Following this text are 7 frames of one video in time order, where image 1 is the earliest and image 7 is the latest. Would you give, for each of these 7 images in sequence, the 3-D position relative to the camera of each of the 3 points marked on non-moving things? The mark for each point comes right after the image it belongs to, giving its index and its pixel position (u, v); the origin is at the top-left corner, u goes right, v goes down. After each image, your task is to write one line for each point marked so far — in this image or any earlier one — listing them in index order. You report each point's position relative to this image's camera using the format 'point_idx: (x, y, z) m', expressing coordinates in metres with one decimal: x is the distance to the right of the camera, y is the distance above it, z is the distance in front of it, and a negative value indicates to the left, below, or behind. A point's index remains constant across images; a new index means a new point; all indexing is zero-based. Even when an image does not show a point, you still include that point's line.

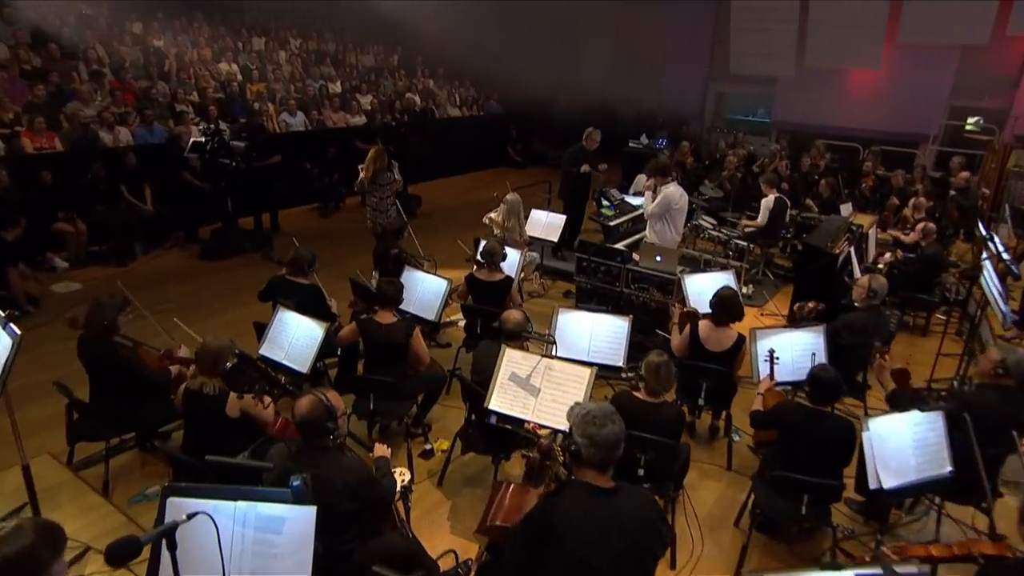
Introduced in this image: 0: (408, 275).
0: (-0.8, +0.1, +7.6) m
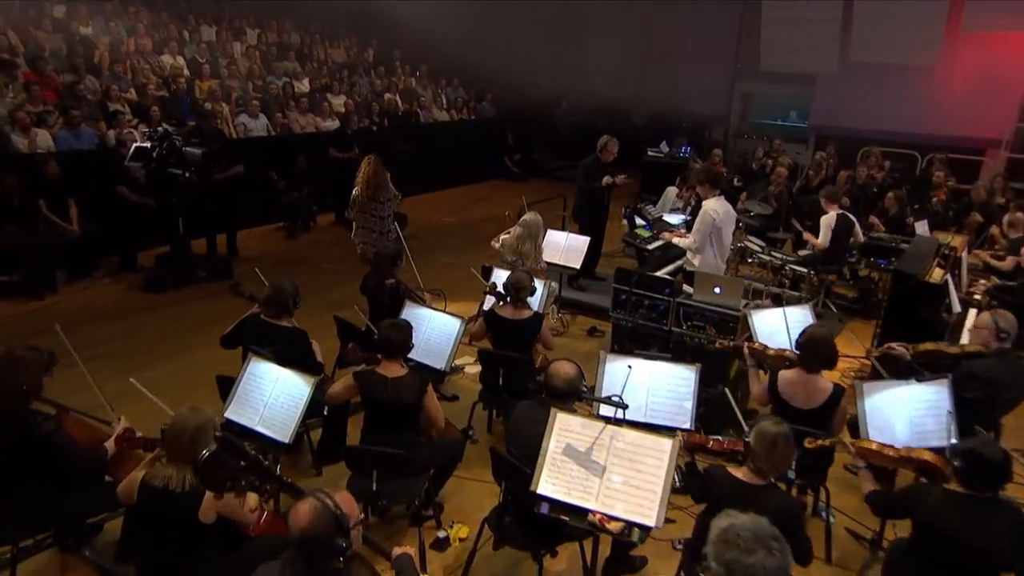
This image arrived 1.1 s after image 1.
0: (-0.7, -0.1, +6.1) m
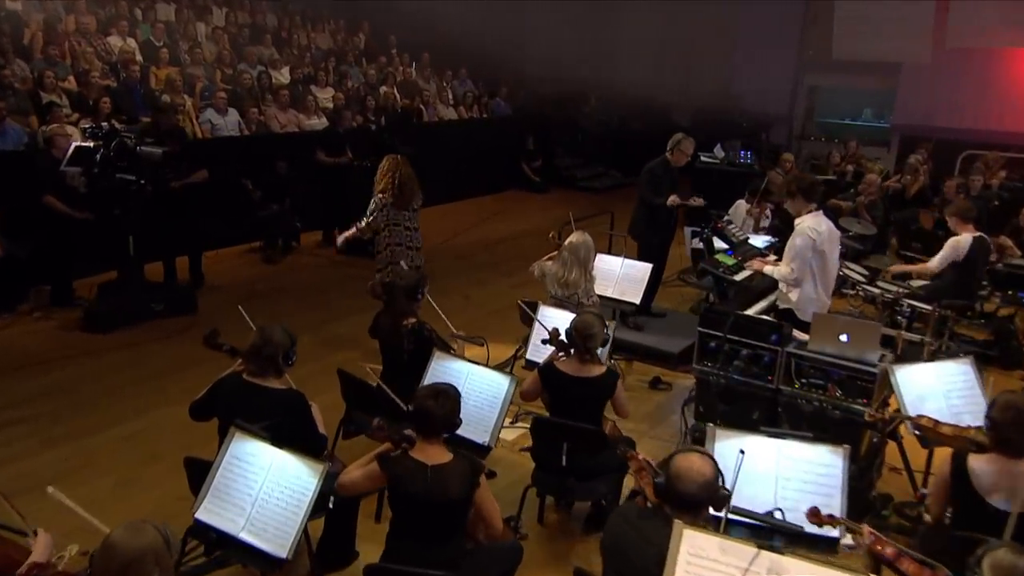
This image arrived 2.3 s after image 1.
0: (-0.4, -0.4, +4.6) m
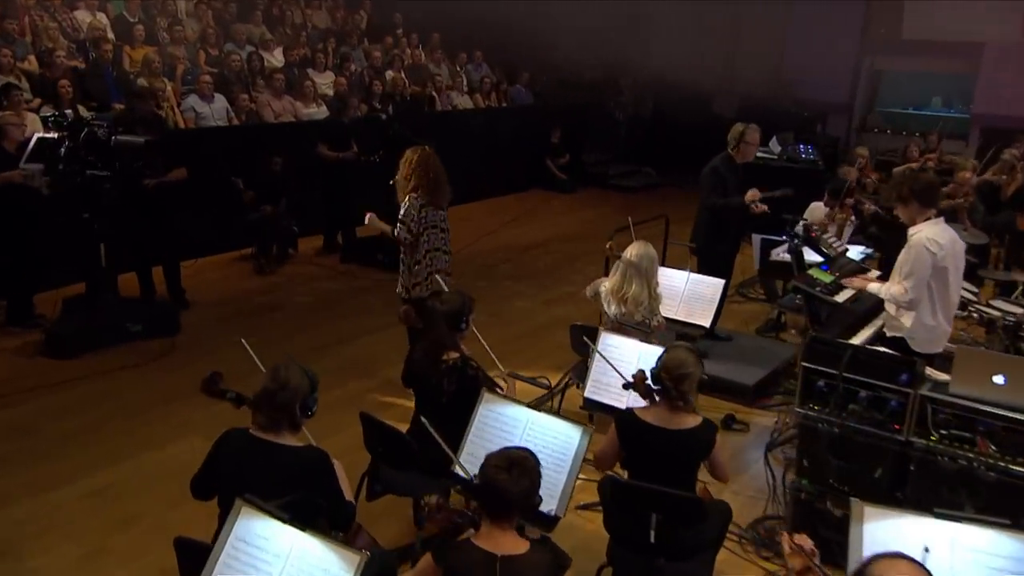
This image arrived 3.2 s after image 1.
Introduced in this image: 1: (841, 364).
0: (-0.1, -0.5, +3.6) m
1: (+1.3, -0.3, +3.8) m
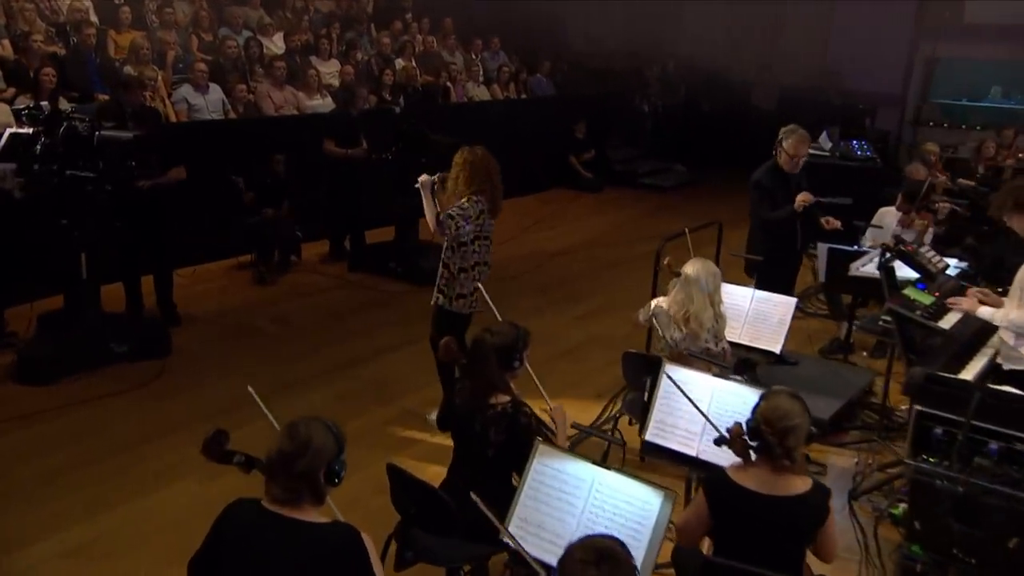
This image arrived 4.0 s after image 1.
0: (+0.1, -0.6, +3.0) m
1: (+1.5, -0.4, +3.2) m
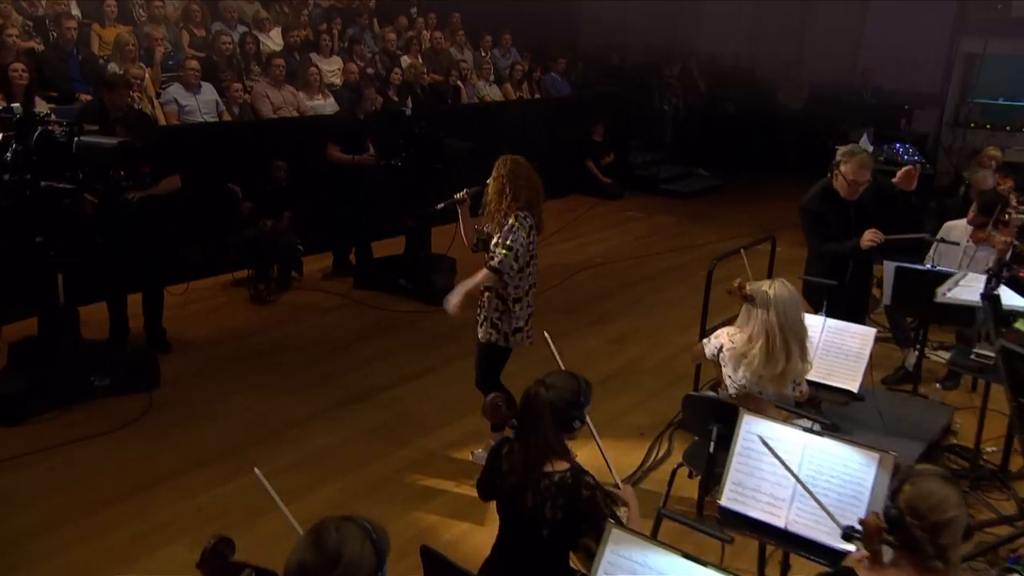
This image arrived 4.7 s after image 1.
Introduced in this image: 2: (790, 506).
0: (+0.3, -0.7, +2.4) m
1: (+1.7, -0.5, +2.7) m
2: (+0.9, -0.7, +2.9) m
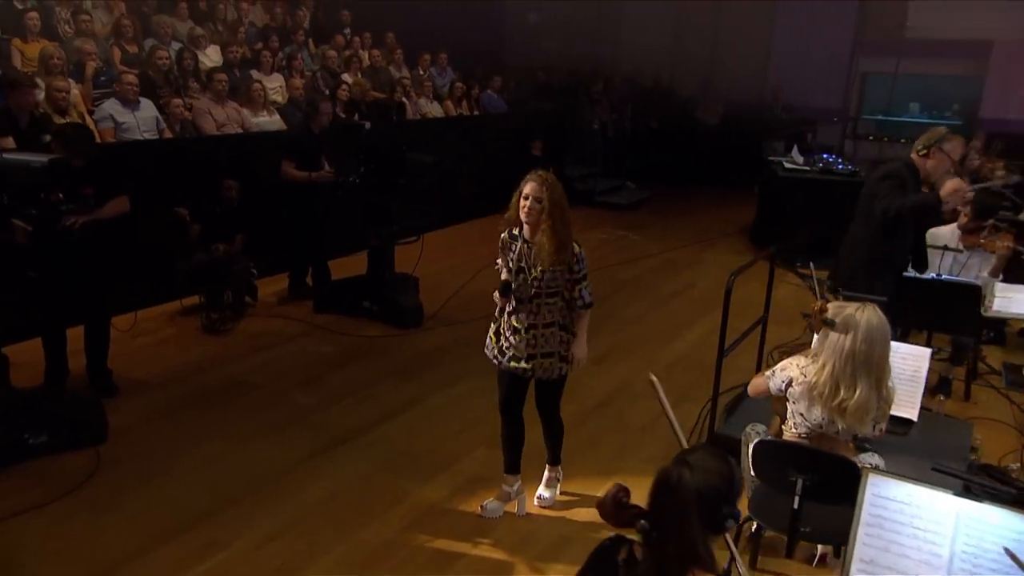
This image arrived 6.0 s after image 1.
0: (+0.8, -0.6, +2.5) m
1: (+2.1, -0.4, +3.0) m
2: (+1.2, -0.6, +3.1) m
